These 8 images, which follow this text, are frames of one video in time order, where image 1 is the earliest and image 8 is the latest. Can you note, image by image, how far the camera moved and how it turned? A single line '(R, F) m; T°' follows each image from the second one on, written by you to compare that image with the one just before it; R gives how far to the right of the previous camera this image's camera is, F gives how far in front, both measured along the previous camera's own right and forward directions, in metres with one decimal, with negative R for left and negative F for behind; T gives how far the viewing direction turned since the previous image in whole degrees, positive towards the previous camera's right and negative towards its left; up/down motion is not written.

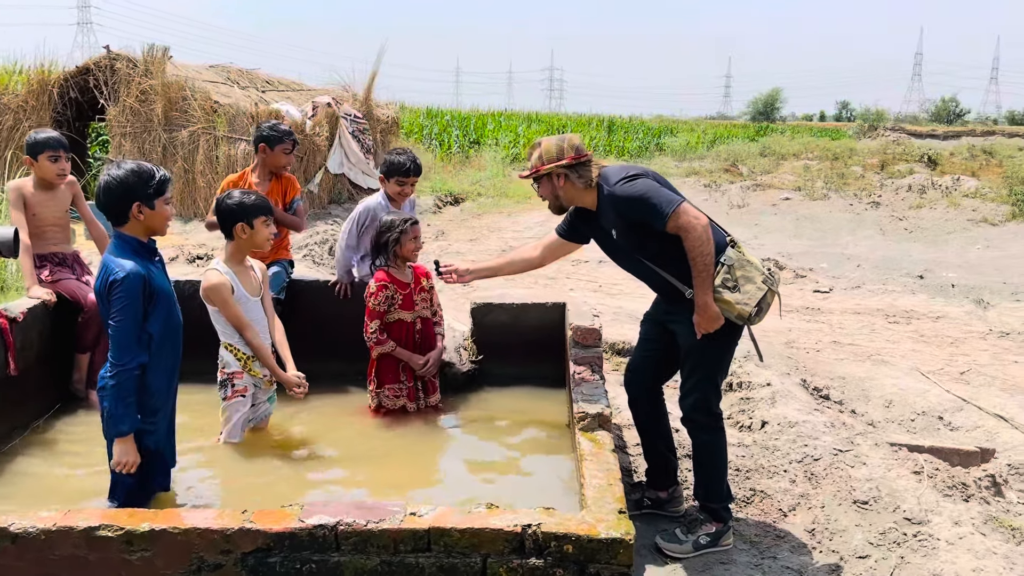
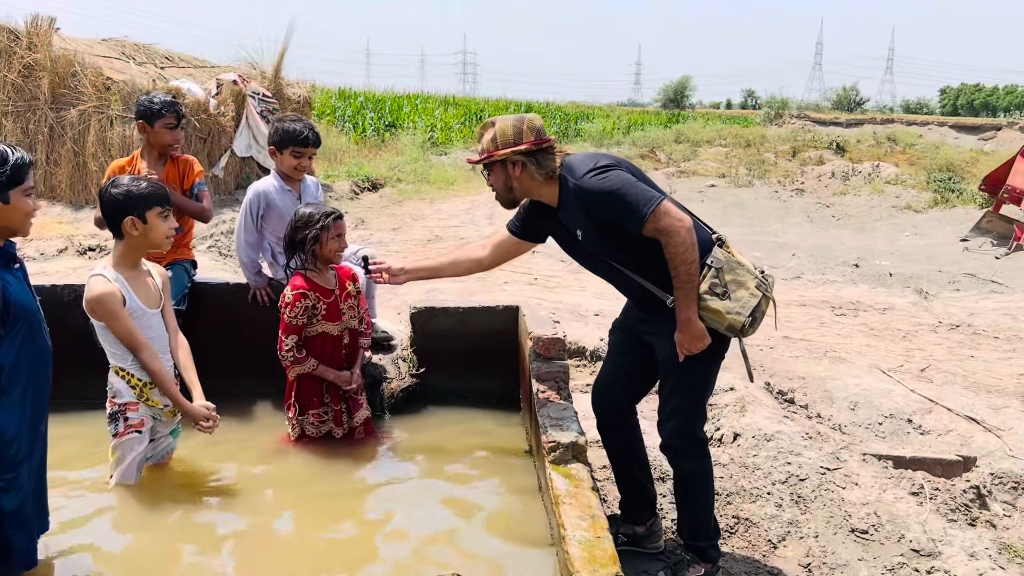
(-0.2, +0.7) m; +6°
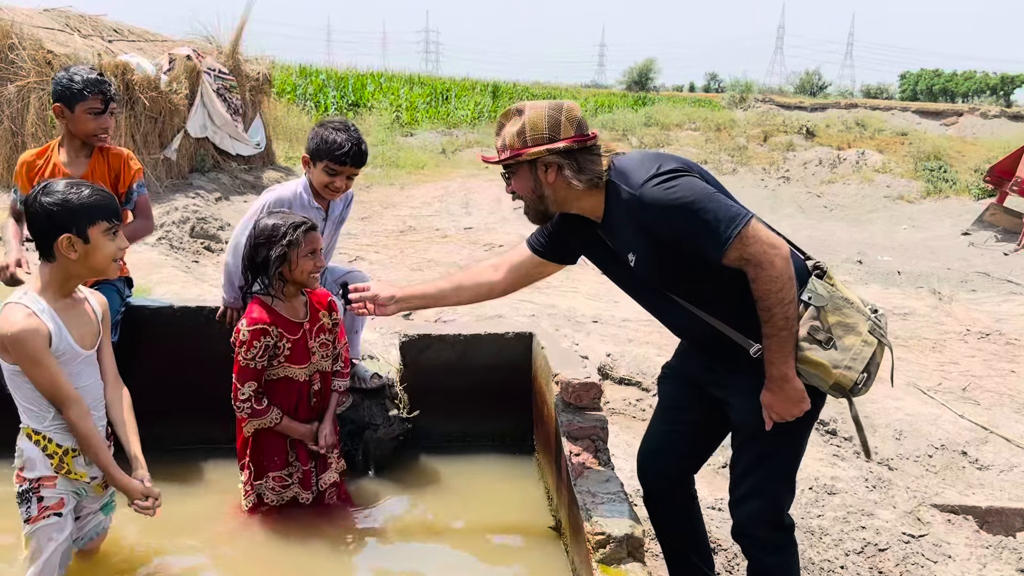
(-0.2, +0.9) m; +3°
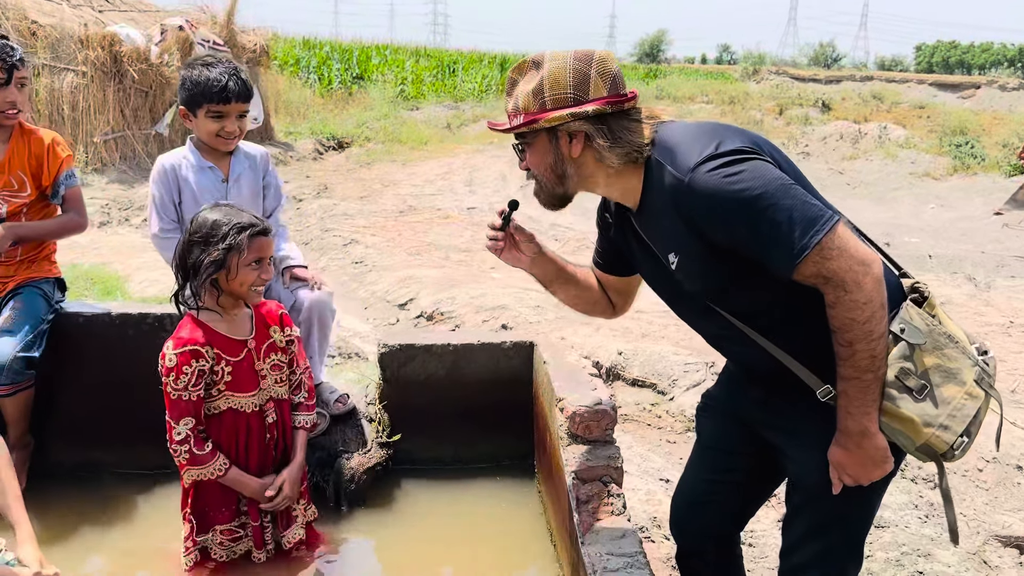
(0.0, +0.6) m; -1°
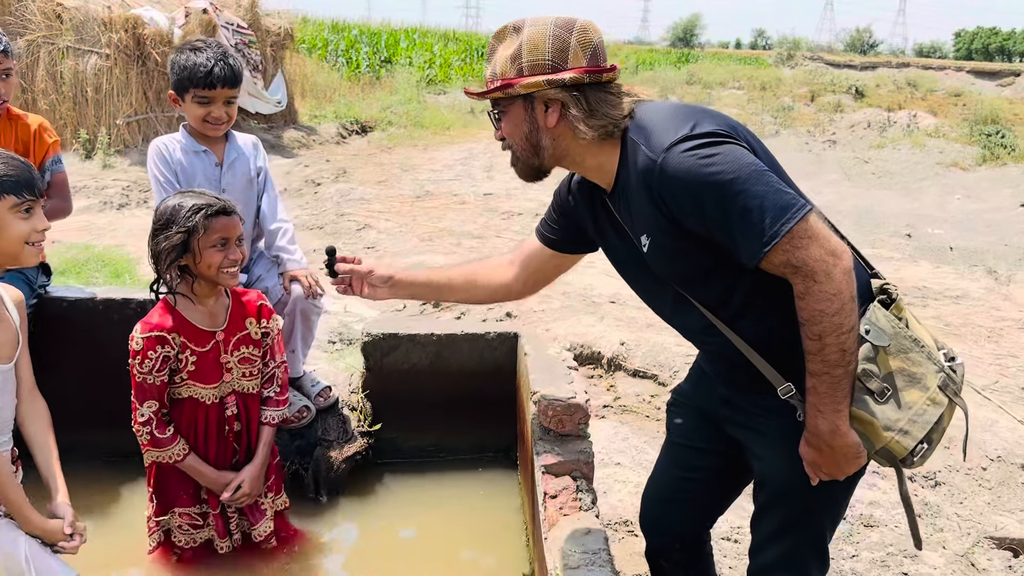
(+0.2, 0.0) m; -2°
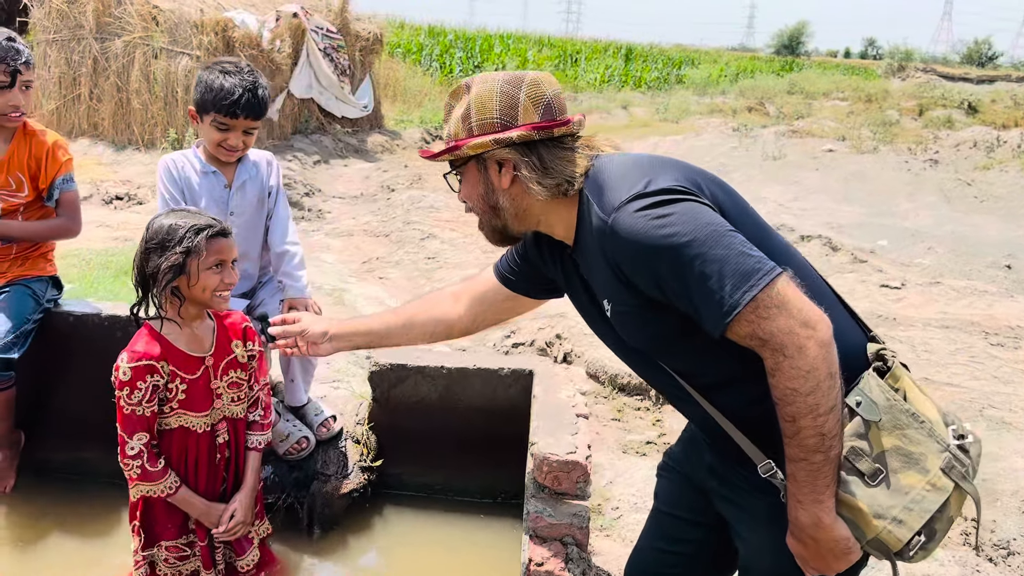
(+0.3, +0.2) m; -6°
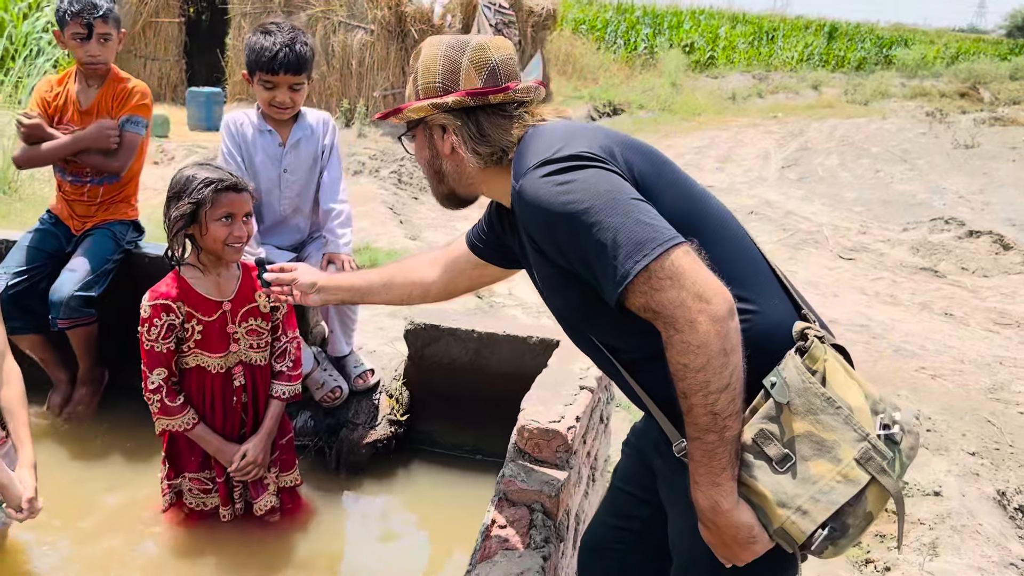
(+0.6, 0.0) m; -13°
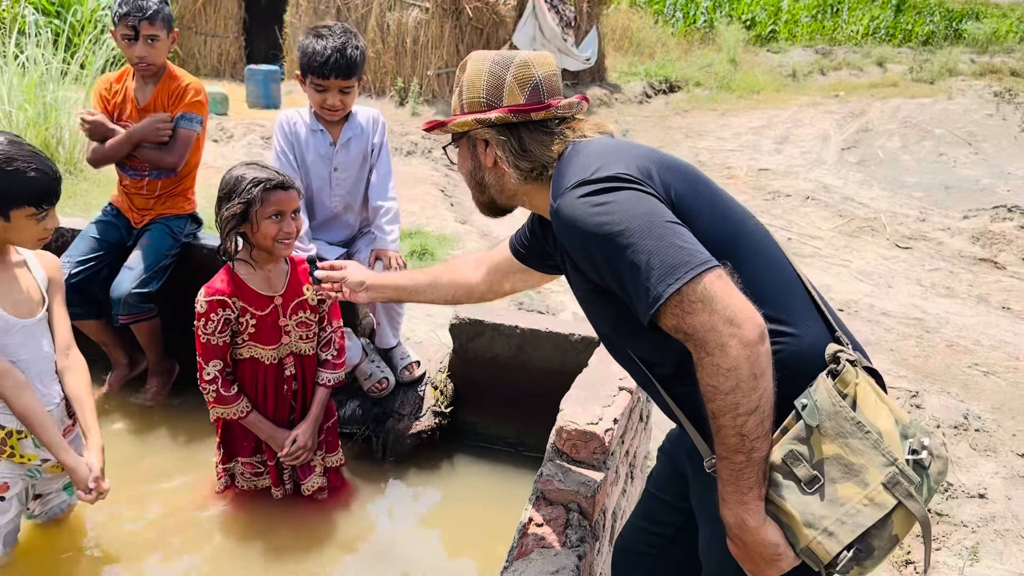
(0.0, 0.0) m; -4°
